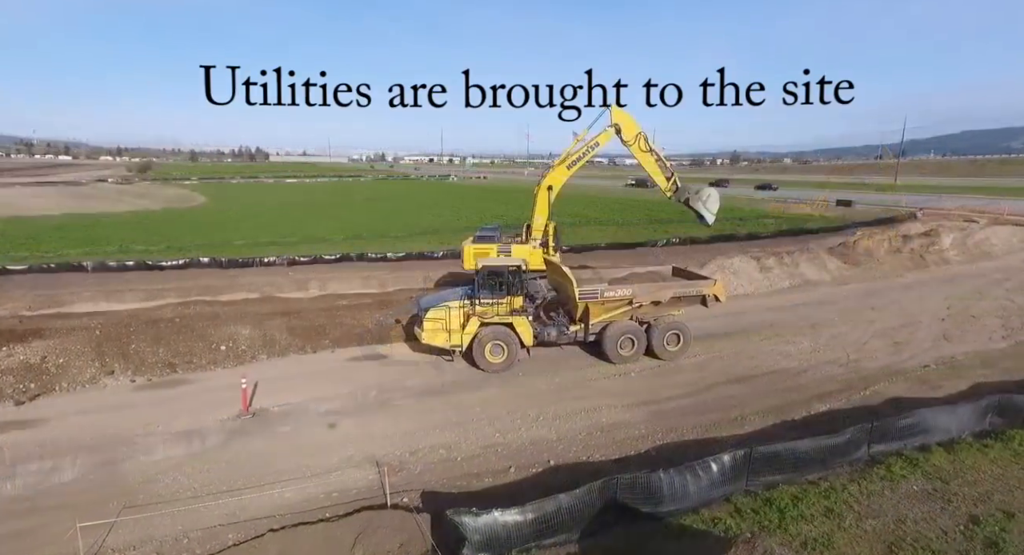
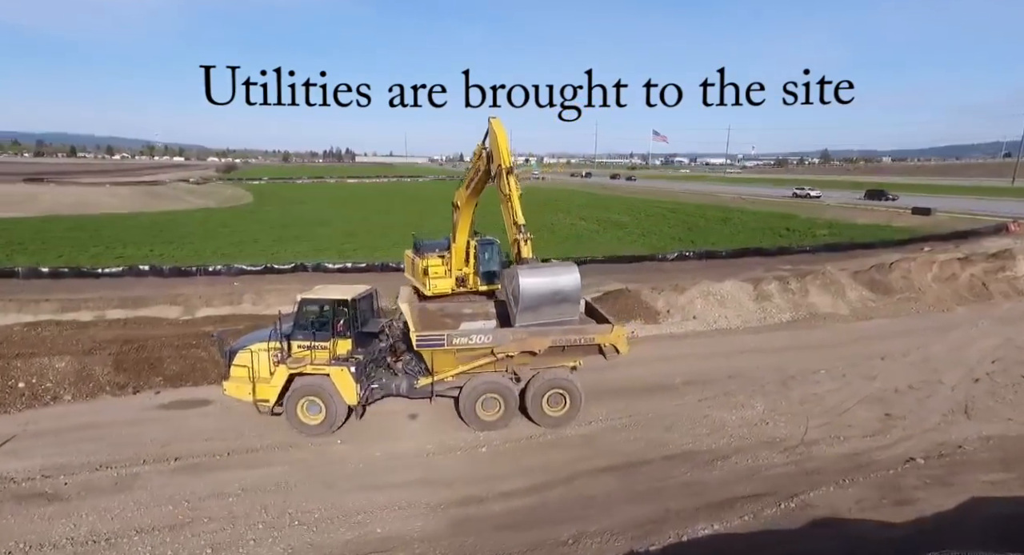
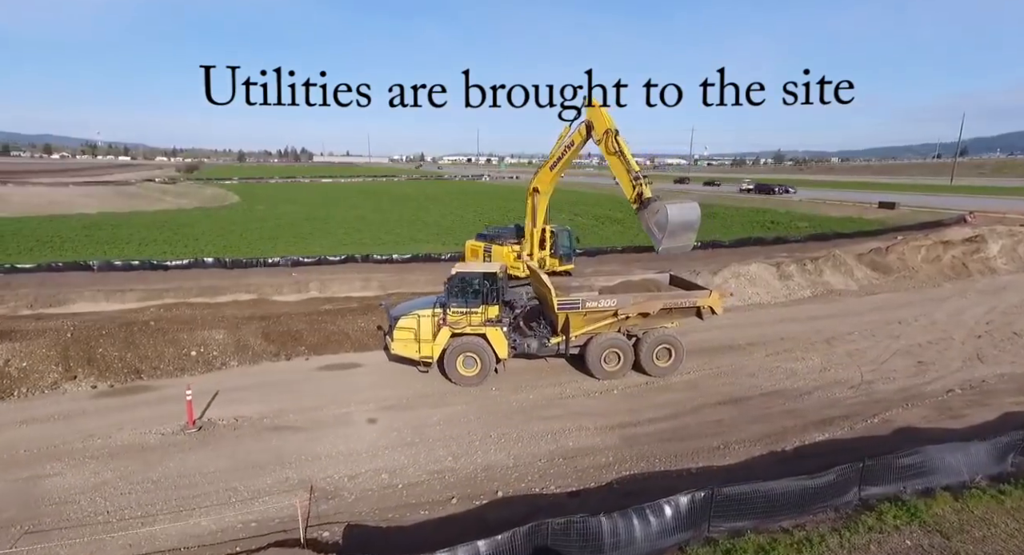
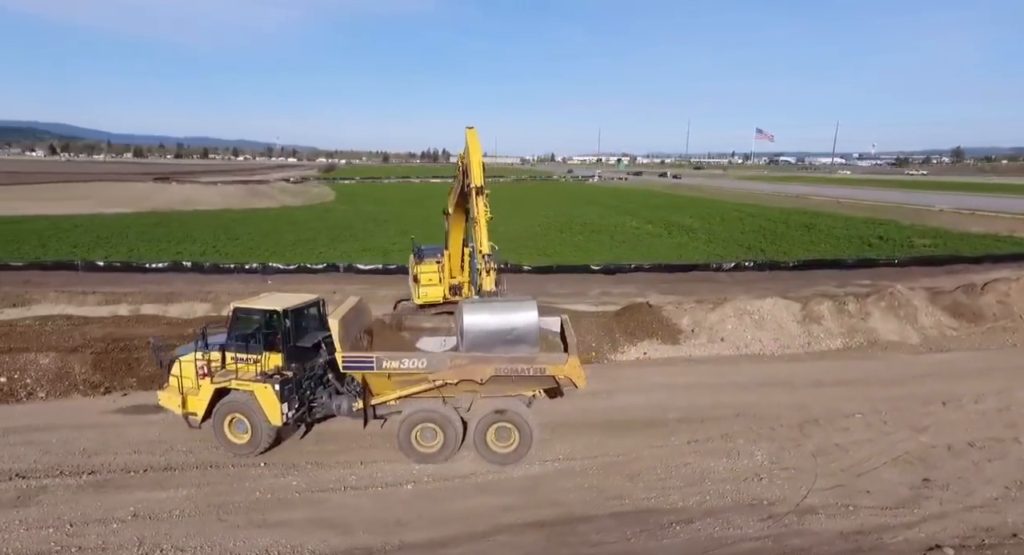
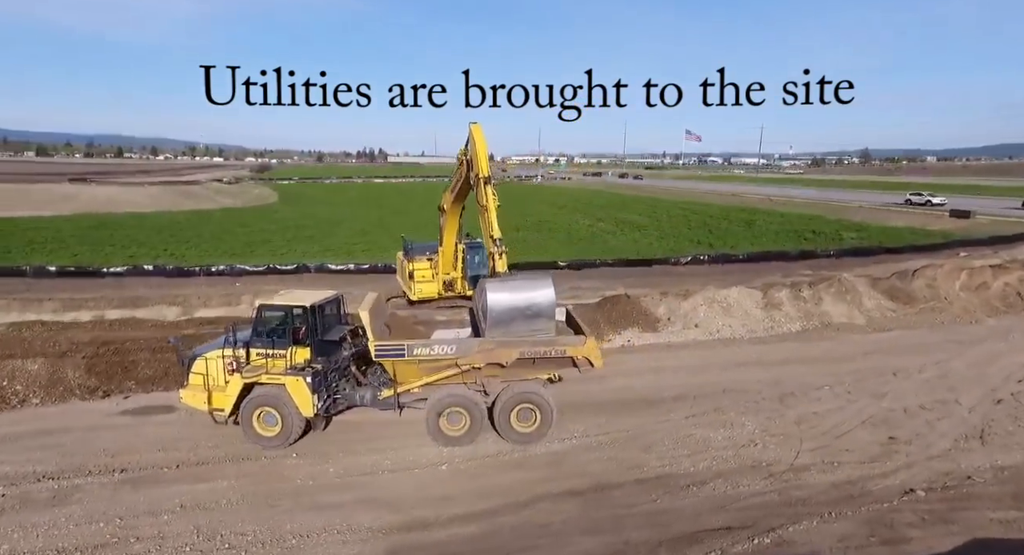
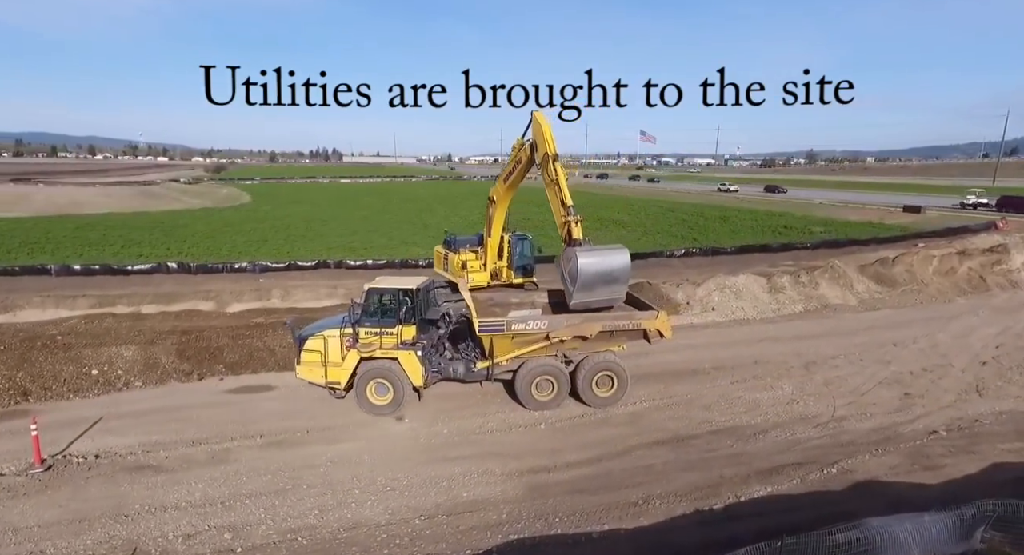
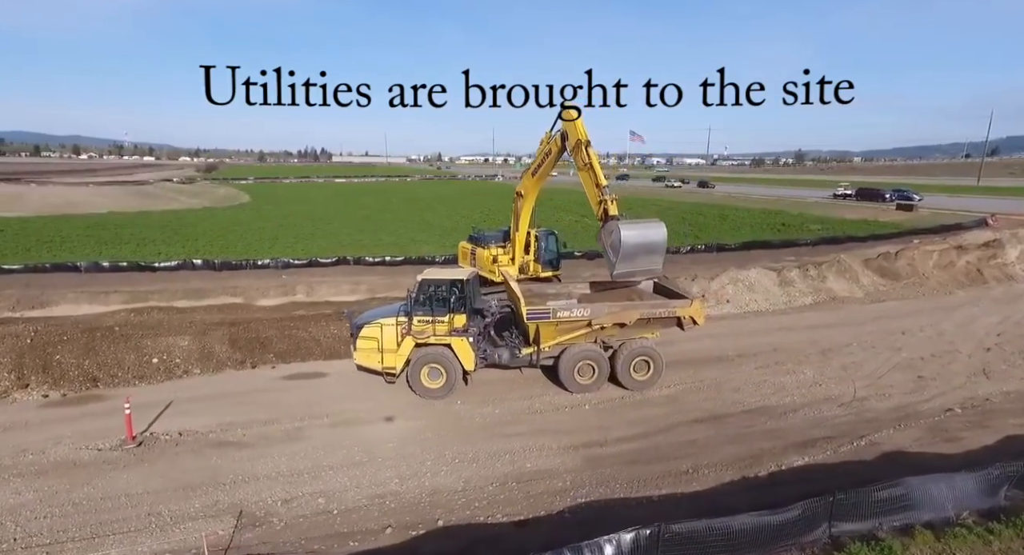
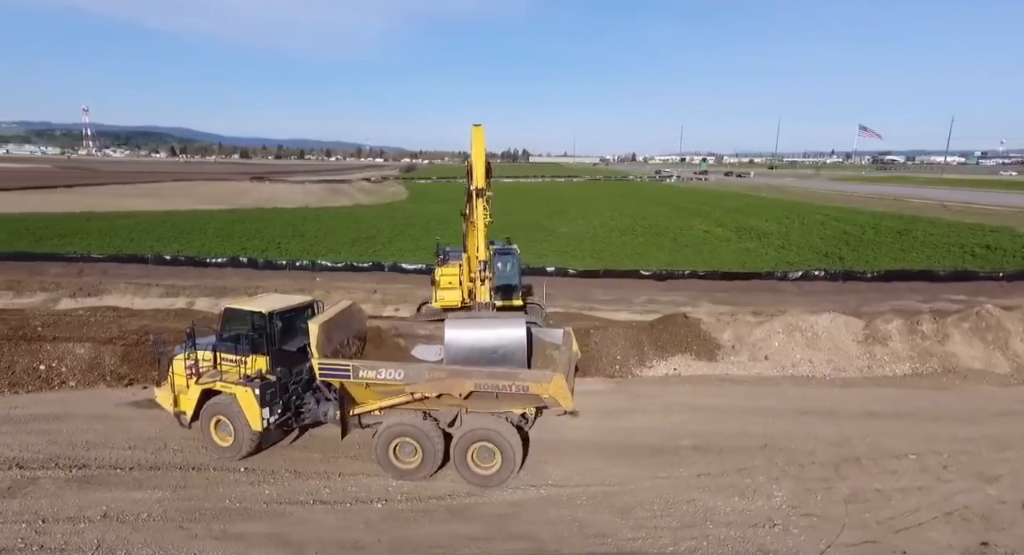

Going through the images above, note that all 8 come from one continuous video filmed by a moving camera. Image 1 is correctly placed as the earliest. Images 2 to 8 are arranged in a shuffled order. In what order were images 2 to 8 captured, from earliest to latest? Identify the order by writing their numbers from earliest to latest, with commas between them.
3, 7, 6, 2, 5, 4, 8
